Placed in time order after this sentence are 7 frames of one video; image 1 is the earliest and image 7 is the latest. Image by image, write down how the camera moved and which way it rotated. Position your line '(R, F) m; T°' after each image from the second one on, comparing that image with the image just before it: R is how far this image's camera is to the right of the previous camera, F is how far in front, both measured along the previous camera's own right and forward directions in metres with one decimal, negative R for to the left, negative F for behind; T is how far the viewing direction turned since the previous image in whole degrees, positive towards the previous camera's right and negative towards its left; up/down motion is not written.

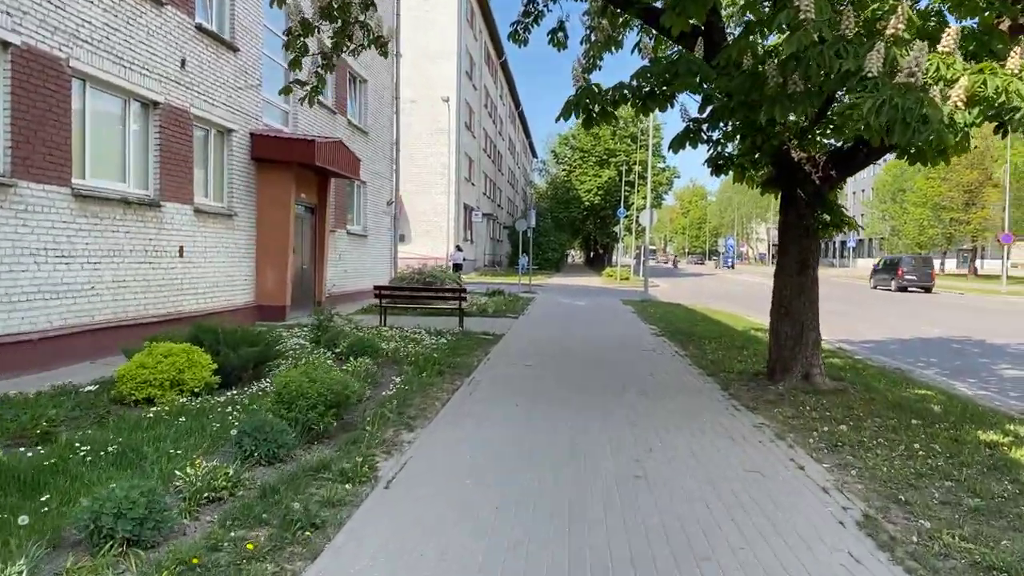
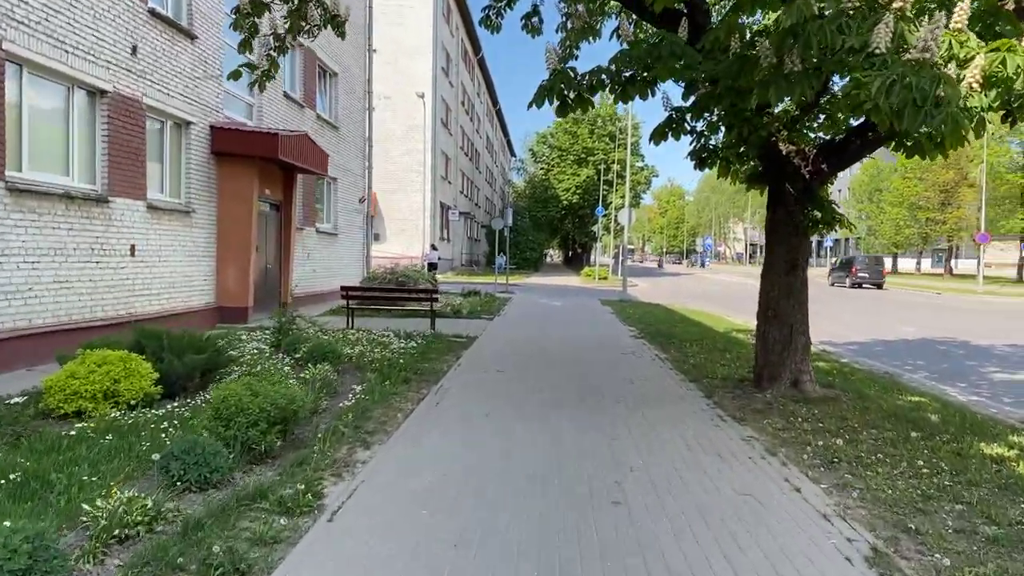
(+0.1, +0.6) m; +2°
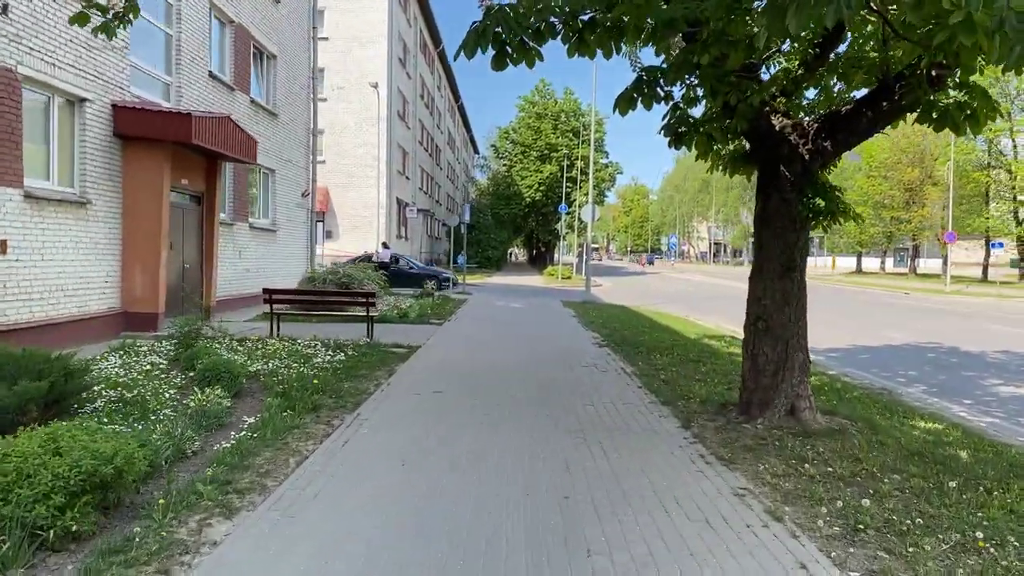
(+0.2, +1.4) m; +2°
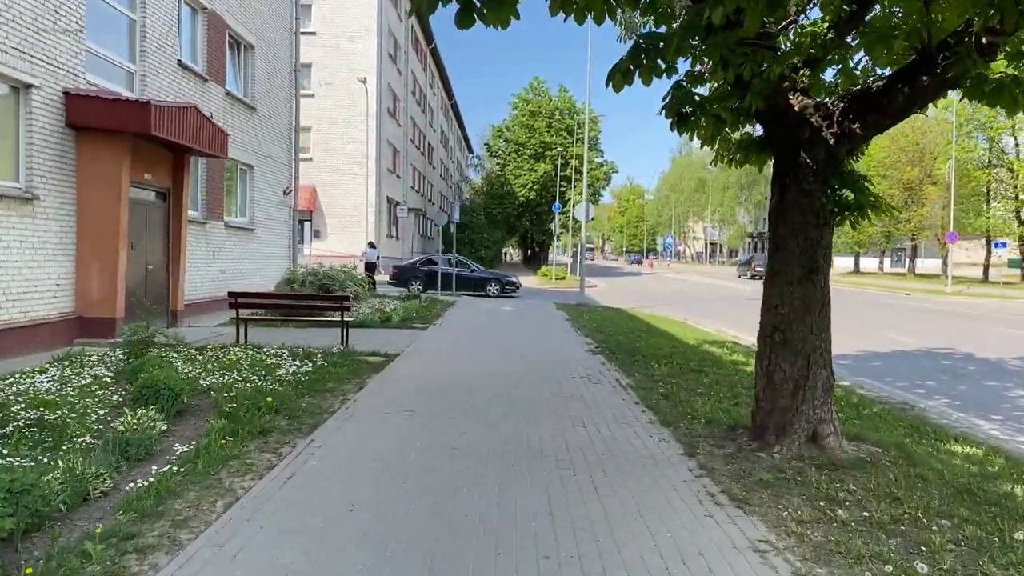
(+0.1, +0.8) m; 0°
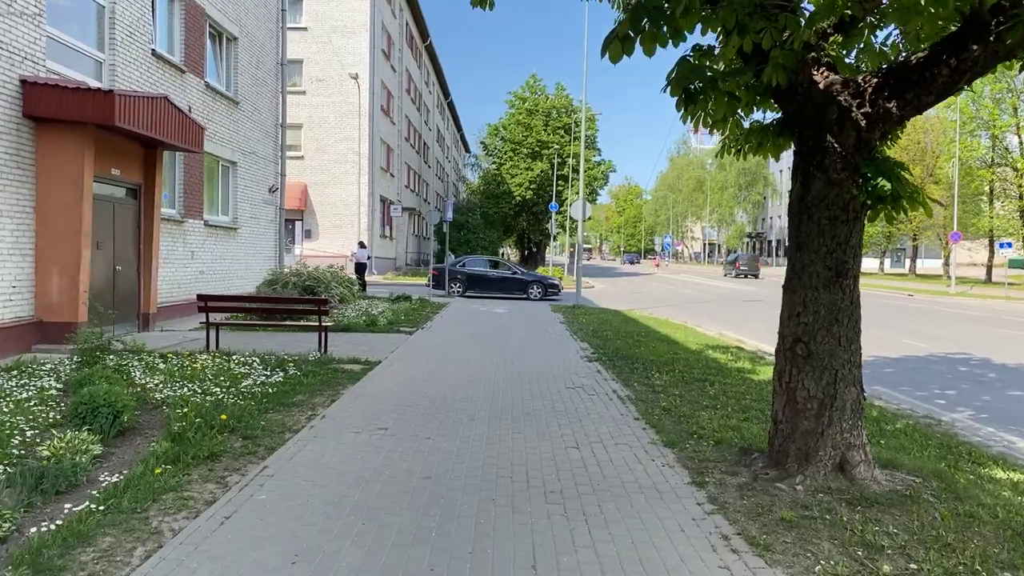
(+0.1, +0.7) m; 0°
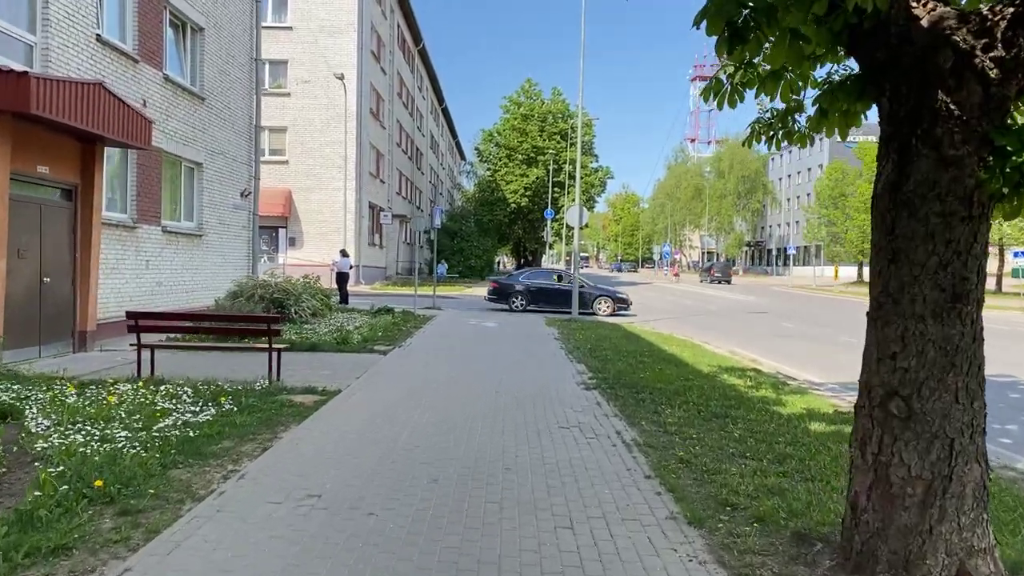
(+0.1, +1.4) m; 0°
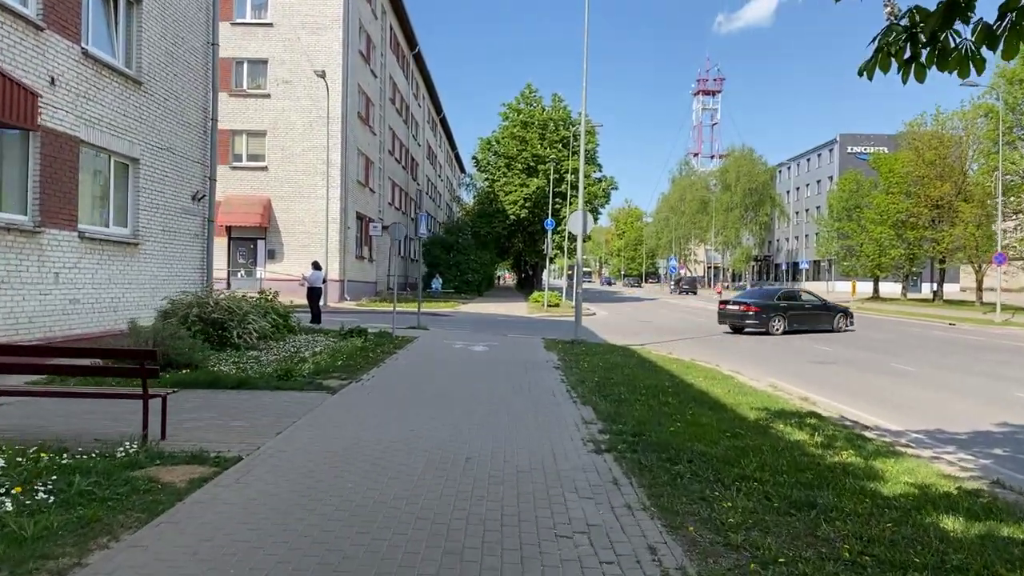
(+0.2, +2.5) m; 0°
